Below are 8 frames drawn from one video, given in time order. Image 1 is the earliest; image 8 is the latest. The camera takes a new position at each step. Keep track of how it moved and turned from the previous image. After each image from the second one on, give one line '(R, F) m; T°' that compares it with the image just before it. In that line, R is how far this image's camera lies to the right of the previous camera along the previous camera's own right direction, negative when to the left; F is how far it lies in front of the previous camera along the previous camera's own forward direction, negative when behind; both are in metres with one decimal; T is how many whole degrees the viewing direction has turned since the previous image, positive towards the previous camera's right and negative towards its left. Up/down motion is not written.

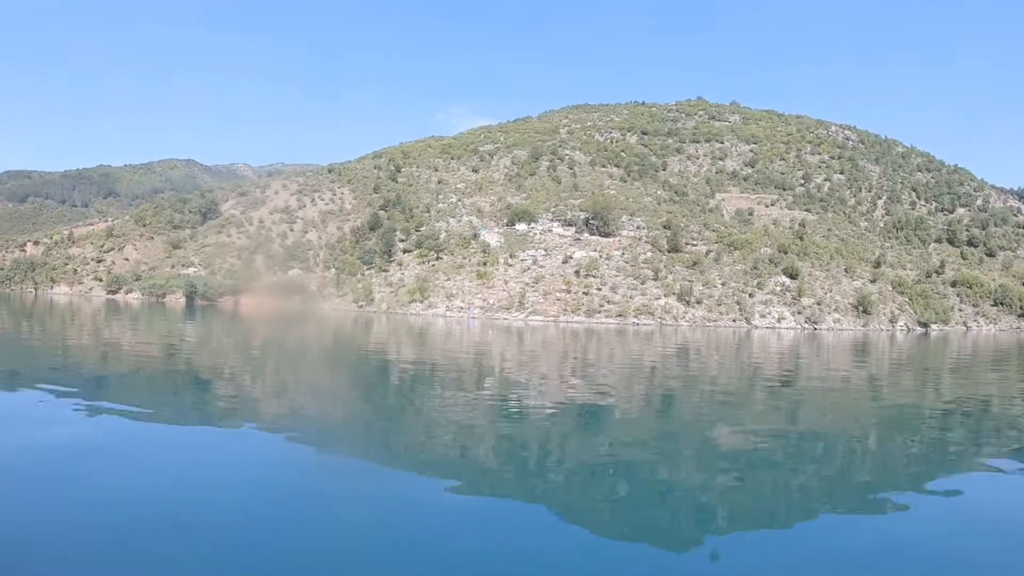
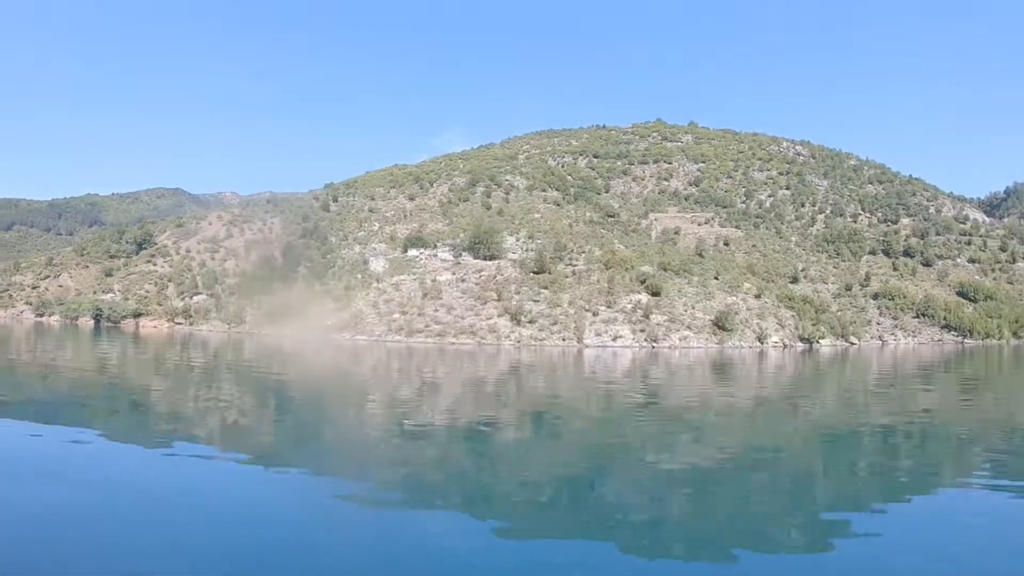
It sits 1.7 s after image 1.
(+6.0, -1.4) m; -6°
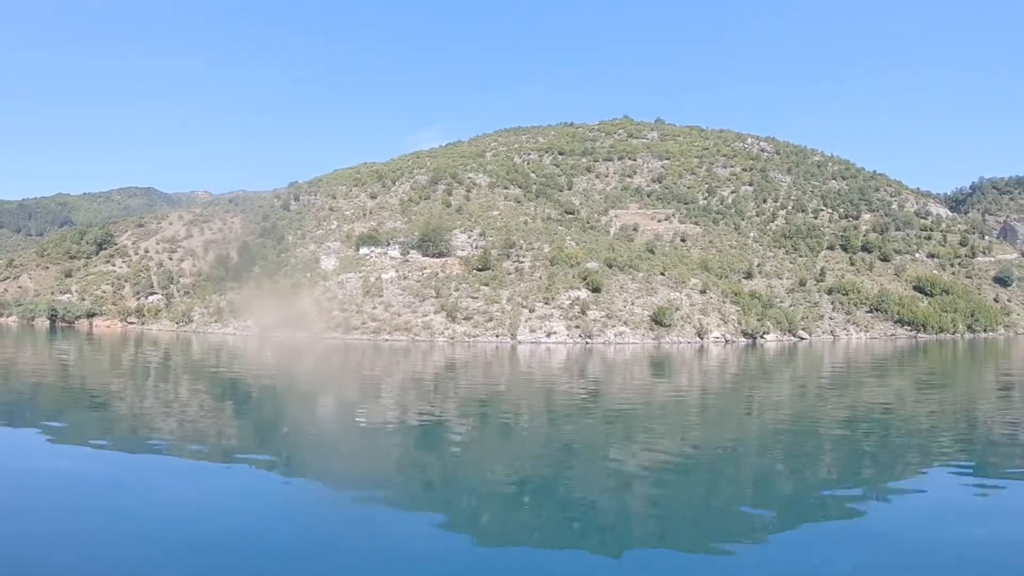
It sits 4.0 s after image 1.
(+1.7, -0.4) m; 0°
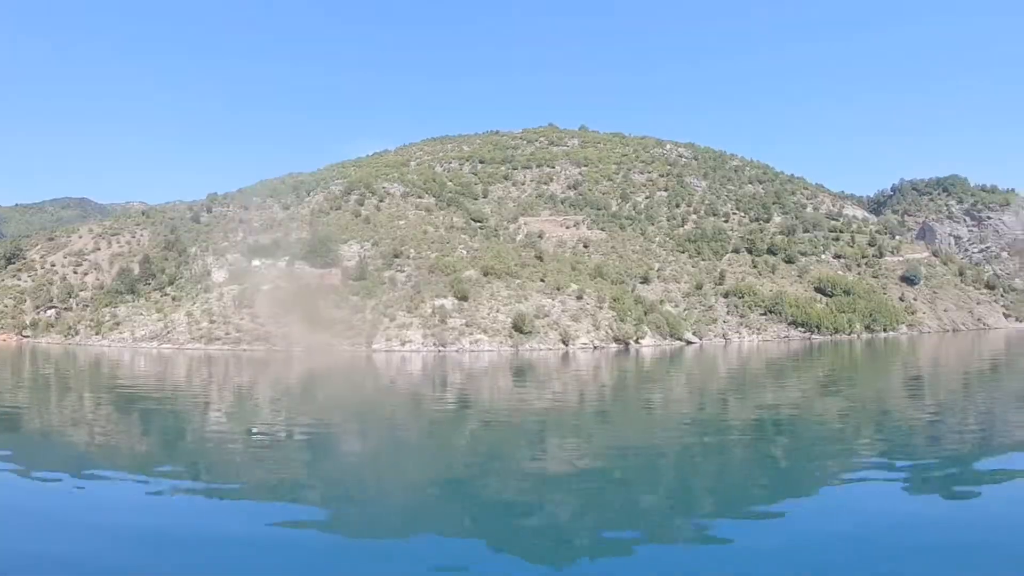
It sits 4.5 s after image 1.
(+3.7, -0.9) m; 0°
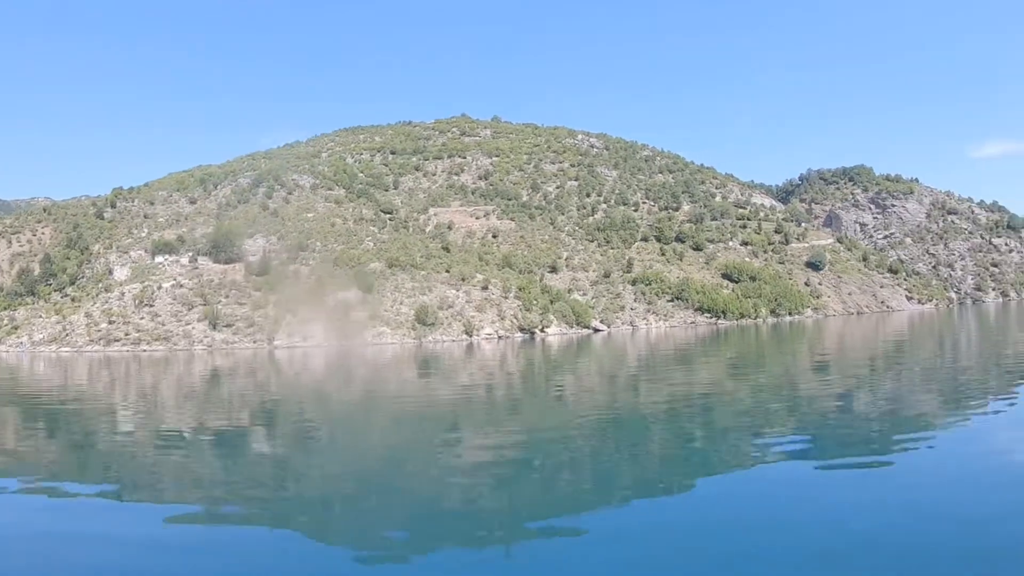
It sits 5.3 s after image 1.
(+1.1, -0.2) m; +4°
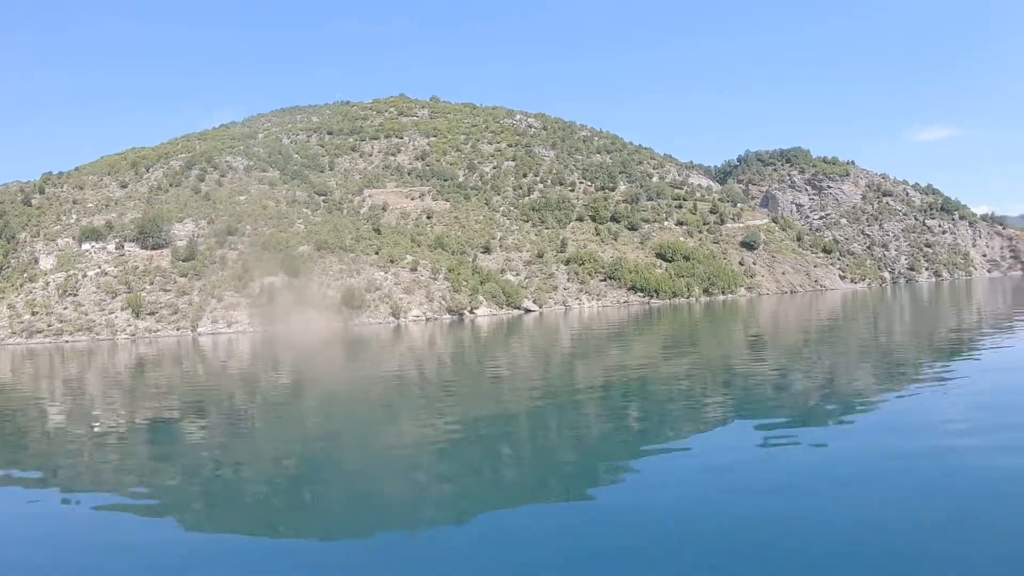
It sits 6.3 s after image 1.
(+0.8, +0.3) m; +3°
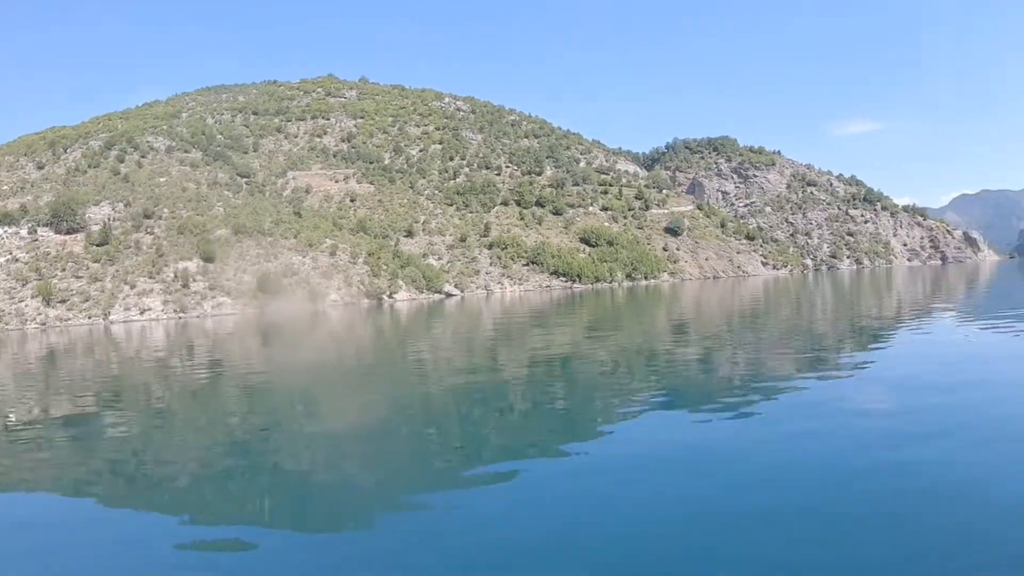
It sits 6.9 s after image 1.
(+0.6, +0.2) m; +4°
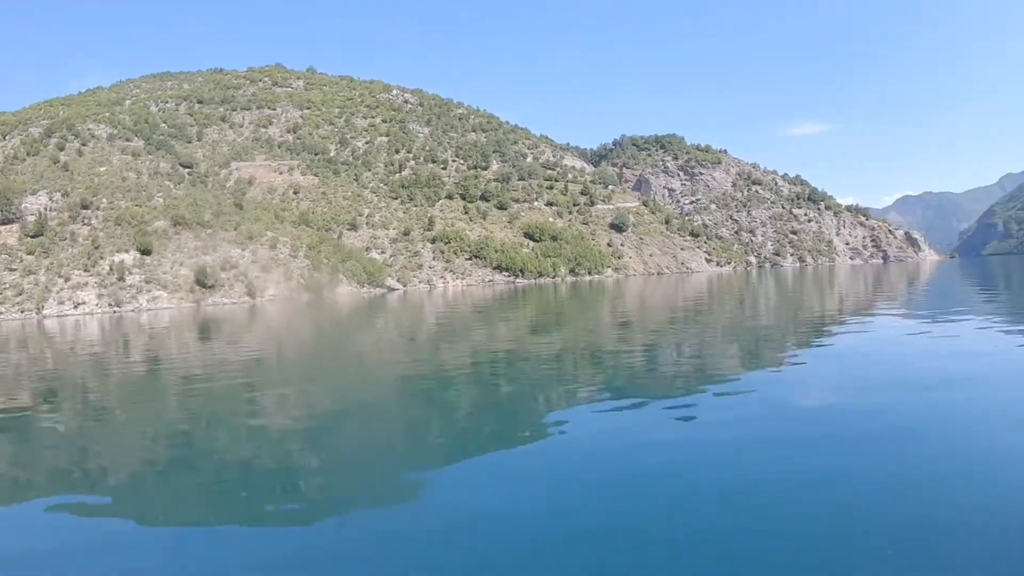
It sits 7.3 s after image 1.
(+0.4, -0.1) m; +3°
